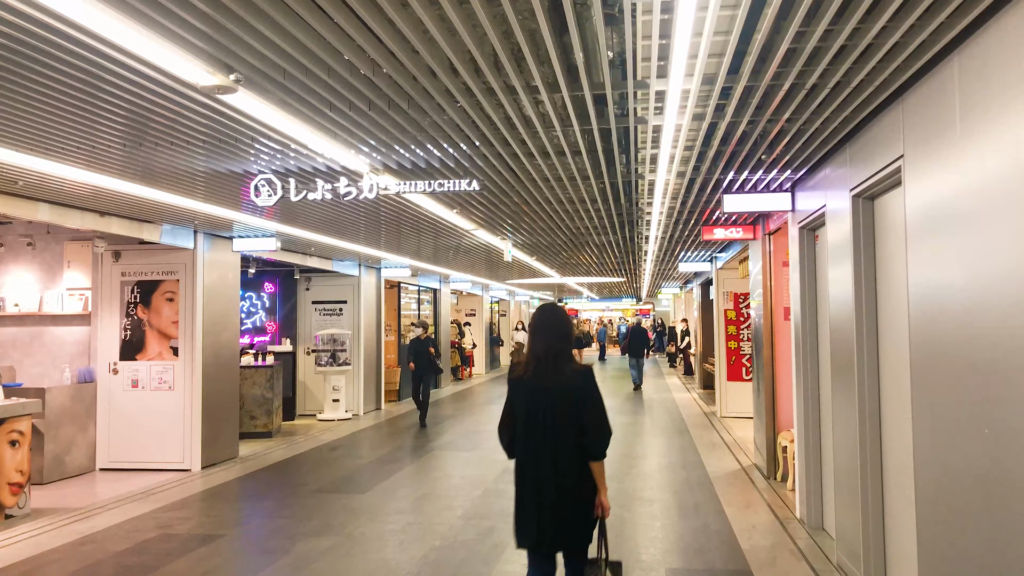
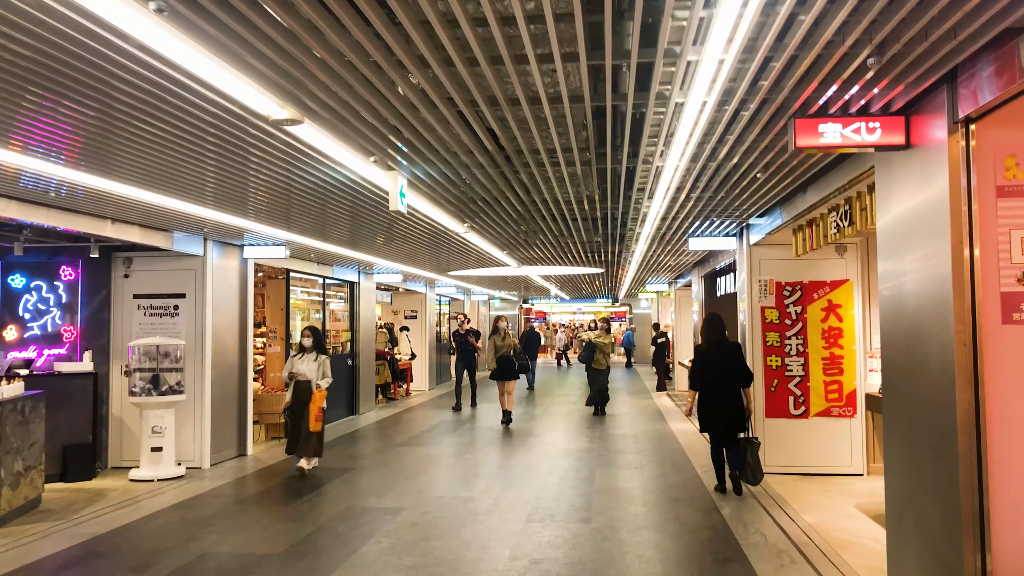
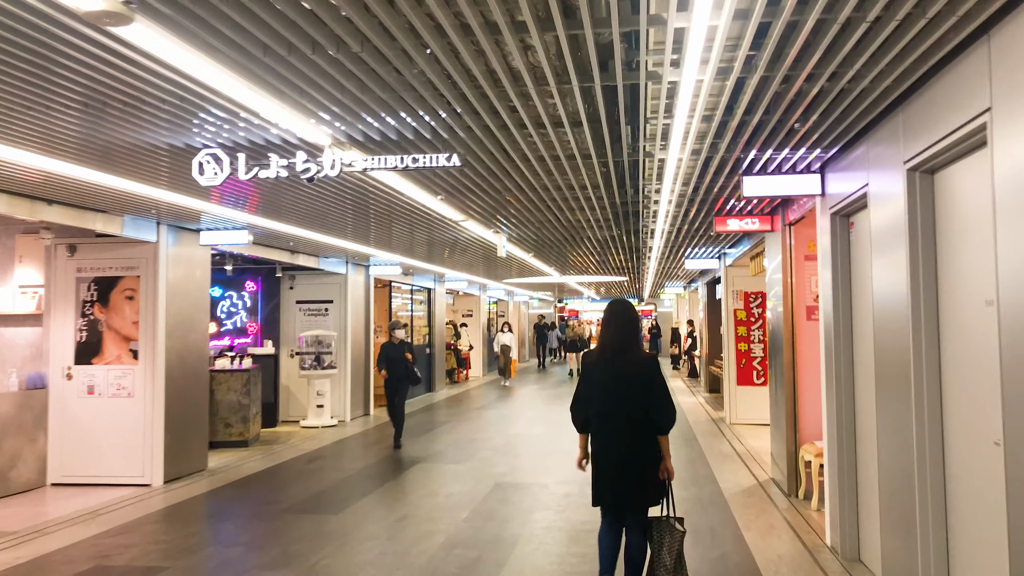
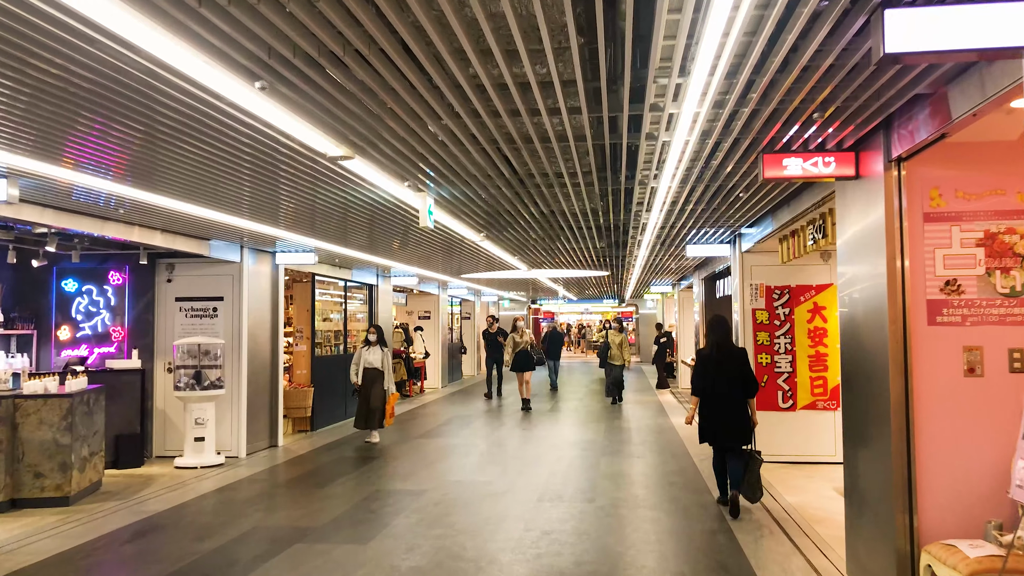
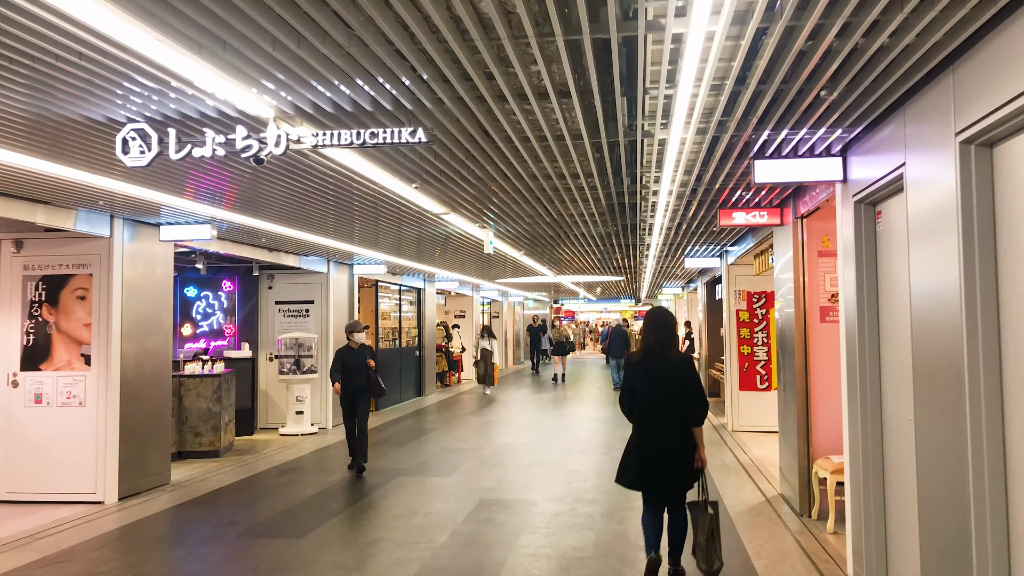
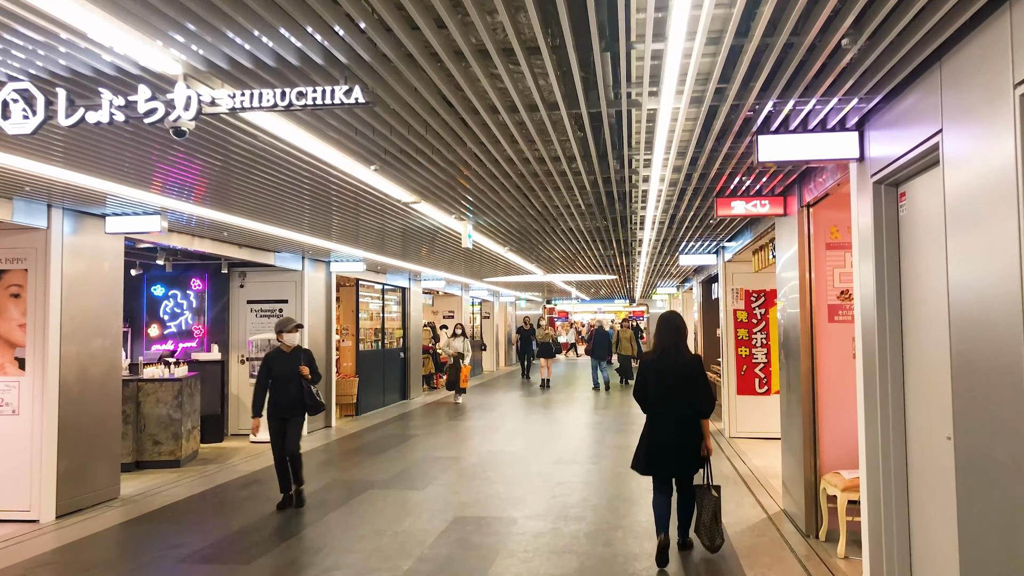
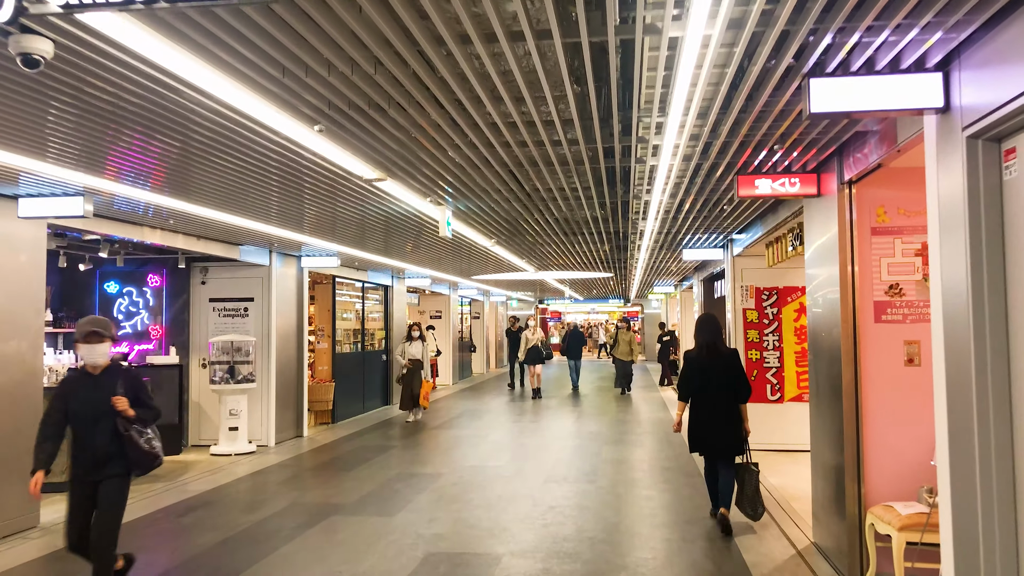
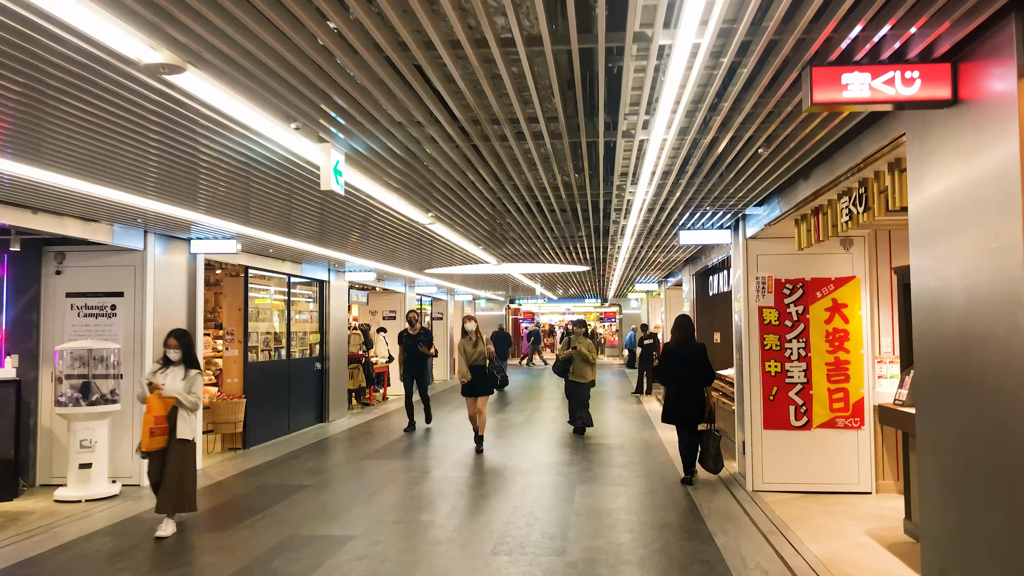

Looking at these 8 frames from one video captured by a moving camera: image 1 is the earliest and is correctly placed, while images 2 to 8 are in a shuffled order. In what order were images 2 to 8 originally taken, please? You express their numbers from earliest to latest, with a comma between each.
3, 5, 6, 7, 4, 2, 8
